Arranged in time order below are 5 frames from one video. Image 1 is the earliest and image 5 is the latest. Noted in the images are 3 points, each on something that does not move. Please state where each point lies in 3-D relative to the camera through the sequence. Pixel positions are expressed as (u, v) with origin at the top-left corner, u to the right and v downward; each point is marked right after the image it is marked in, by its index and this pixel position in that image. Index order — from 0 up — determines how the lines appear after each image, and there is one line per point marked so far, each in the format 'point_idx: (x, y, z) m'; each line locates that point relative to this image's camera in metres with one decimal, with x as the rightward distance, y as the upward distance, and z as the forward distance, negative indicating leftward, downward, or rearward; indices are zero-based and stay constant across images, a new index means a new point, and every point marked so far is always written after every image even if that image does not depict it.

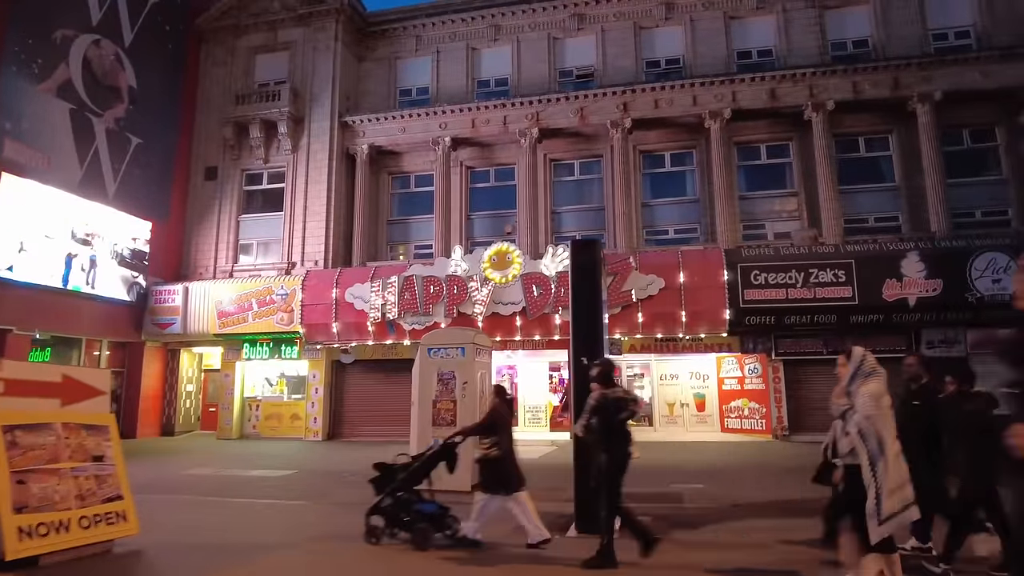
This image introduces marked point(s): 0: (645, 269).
0: (+3.3, +0.5, +15.8) m
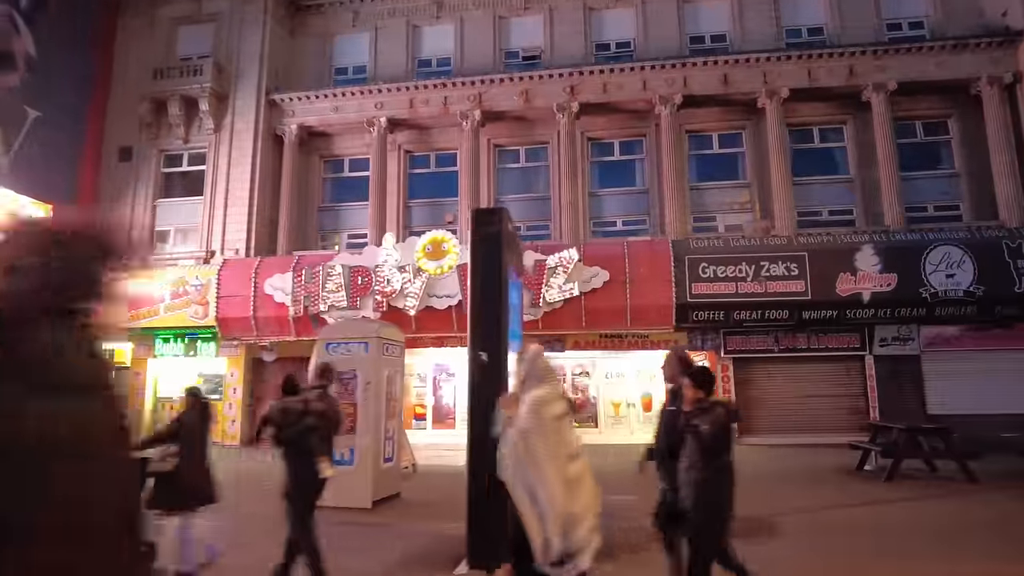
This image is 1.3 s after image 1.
0: (+1.8, +0.6, +14.8) m
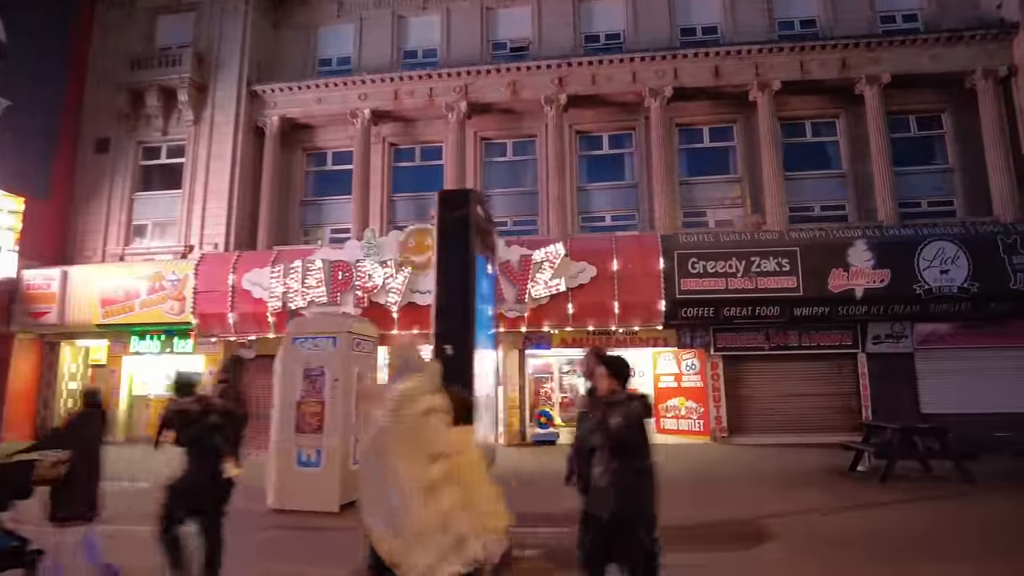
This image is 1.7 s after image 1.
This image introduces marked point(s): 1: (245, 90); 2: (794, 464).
0: (+1.5, +0.7, +14.4) m
1: (-7.8, +5.8, +18.5) m
2: (+5.1, -3.2, +11.5) m
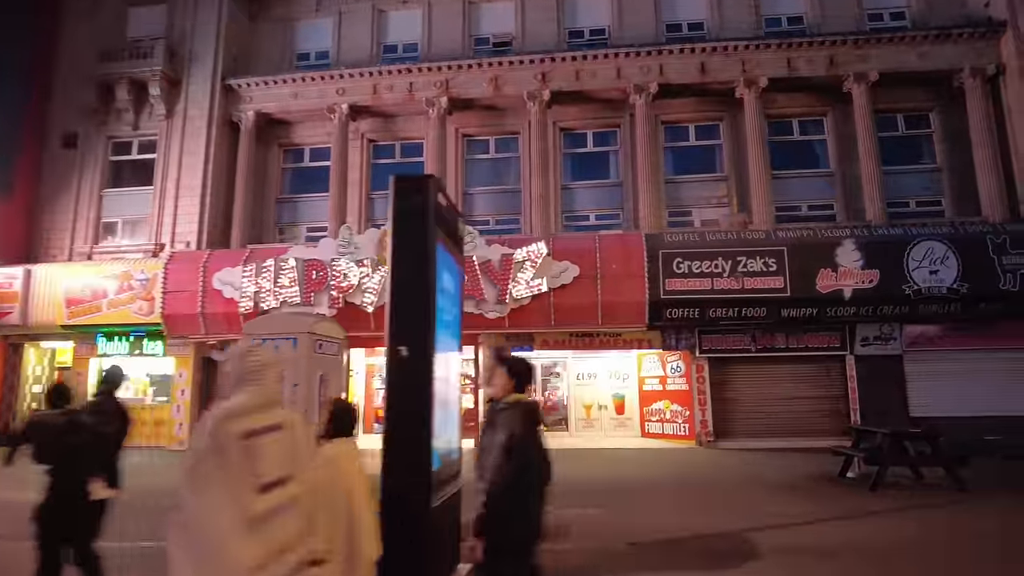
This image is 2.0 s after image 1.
0: (+1.0, +0.7, +14.0) m
1: (-8.3, +5.8, +17.9) m
2: (+4.7, -3.2, +11.1) m
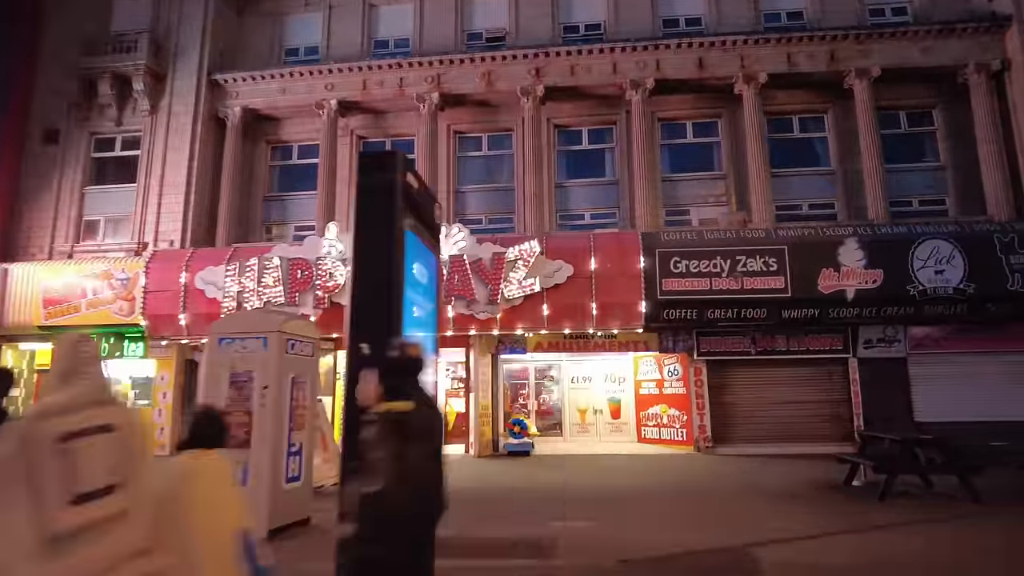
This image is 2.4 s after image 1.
0: (+0.9, +0.7, +13.5) m
1: (-8.5, +5.8, +17.5) m
2: (+4.5, -3.2, +10.6) m
